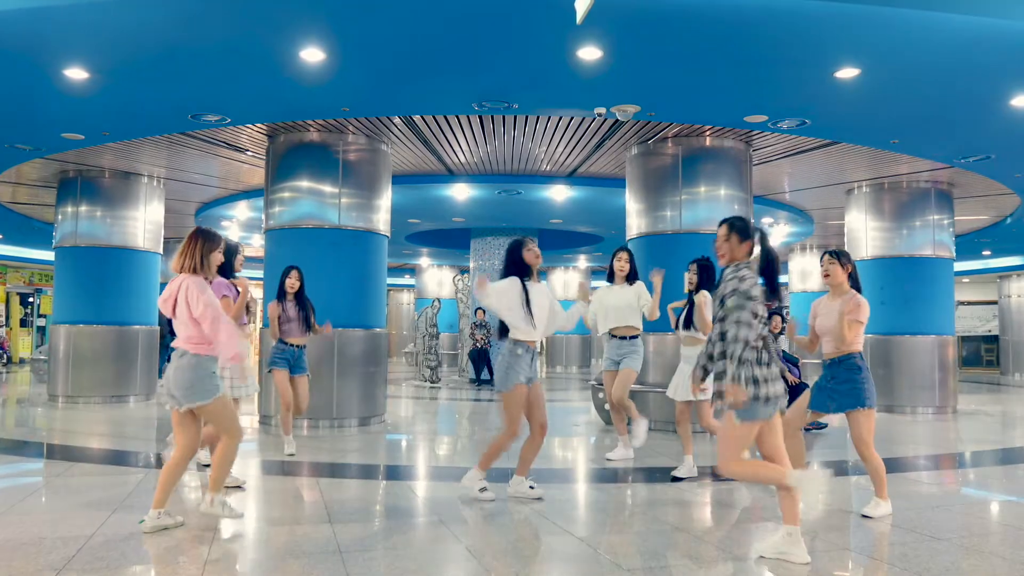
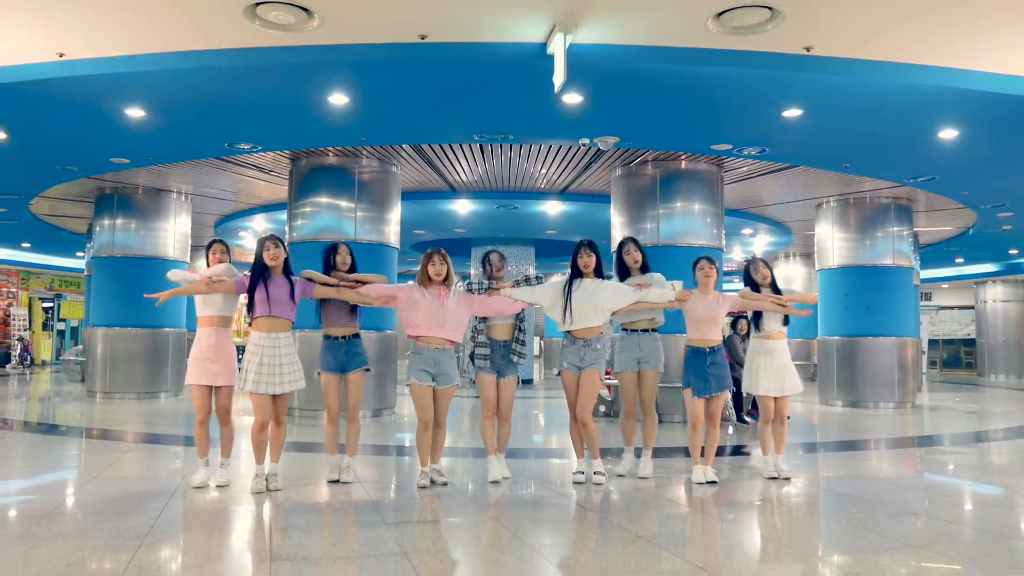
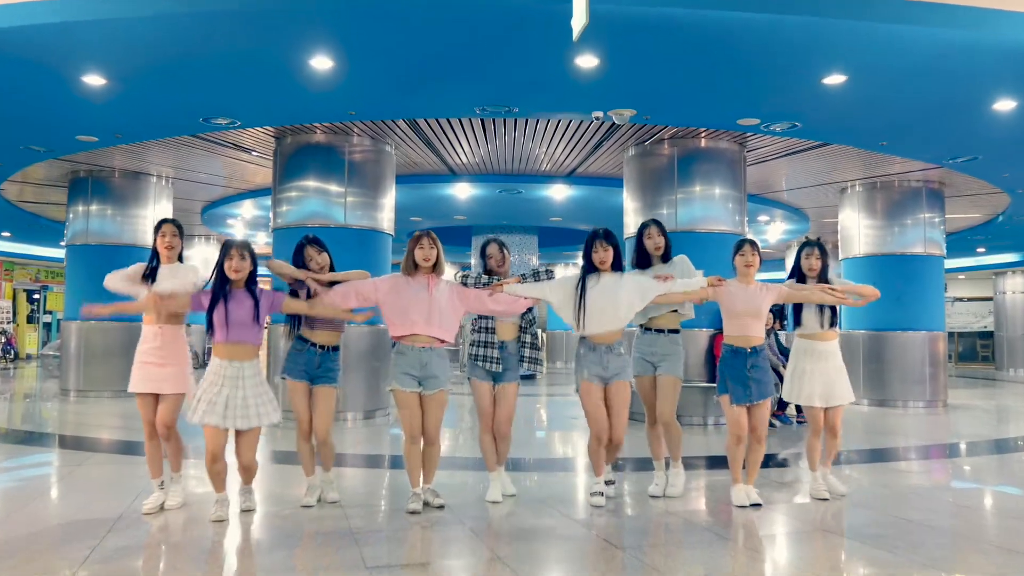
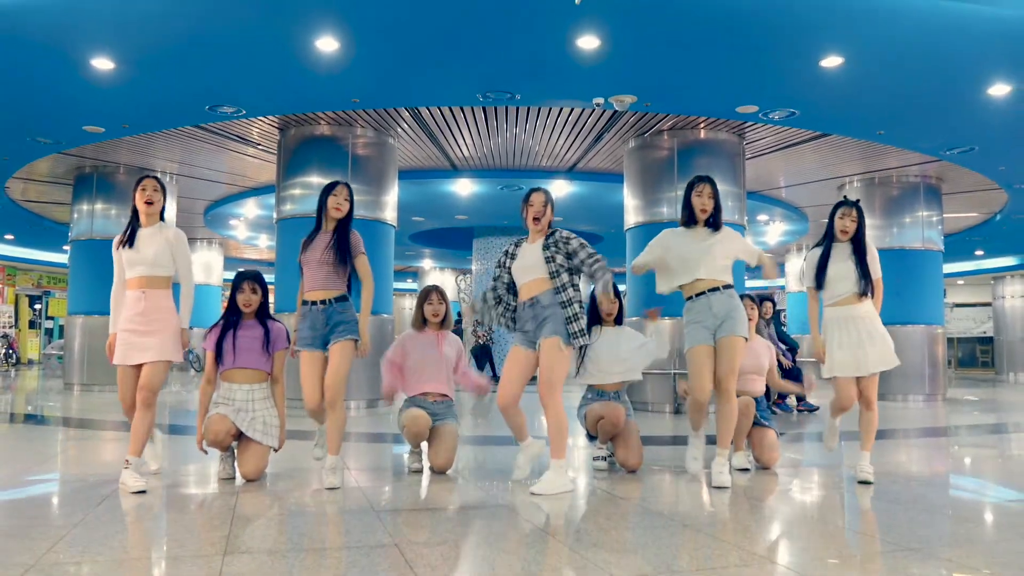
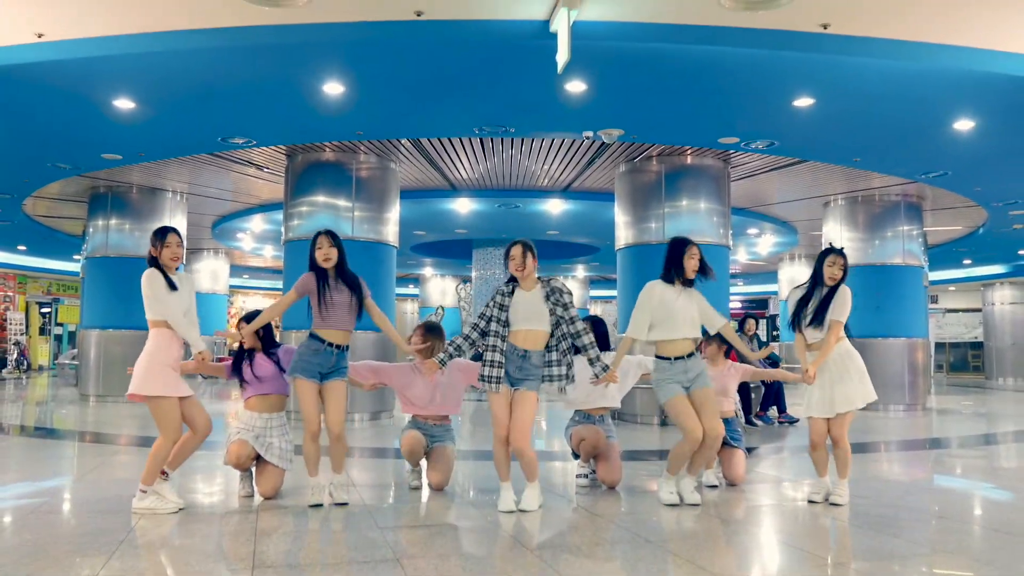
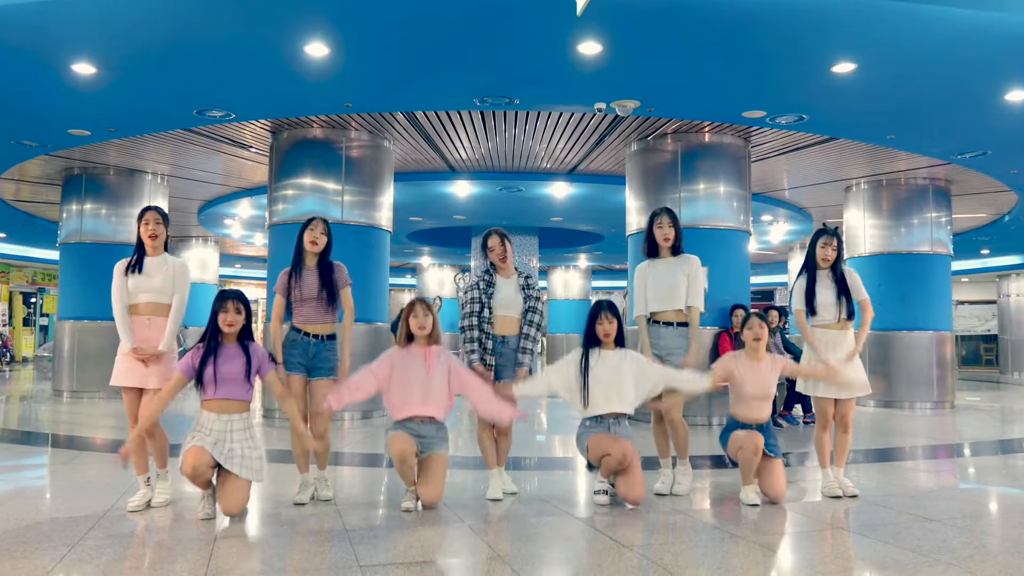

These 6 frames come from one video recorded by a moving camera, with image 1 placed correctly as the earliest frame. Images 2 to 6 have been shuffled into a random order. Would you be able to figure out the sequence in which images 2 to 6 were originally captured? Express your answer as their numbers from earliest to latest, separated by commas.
2, 3, 6, 4, 5
